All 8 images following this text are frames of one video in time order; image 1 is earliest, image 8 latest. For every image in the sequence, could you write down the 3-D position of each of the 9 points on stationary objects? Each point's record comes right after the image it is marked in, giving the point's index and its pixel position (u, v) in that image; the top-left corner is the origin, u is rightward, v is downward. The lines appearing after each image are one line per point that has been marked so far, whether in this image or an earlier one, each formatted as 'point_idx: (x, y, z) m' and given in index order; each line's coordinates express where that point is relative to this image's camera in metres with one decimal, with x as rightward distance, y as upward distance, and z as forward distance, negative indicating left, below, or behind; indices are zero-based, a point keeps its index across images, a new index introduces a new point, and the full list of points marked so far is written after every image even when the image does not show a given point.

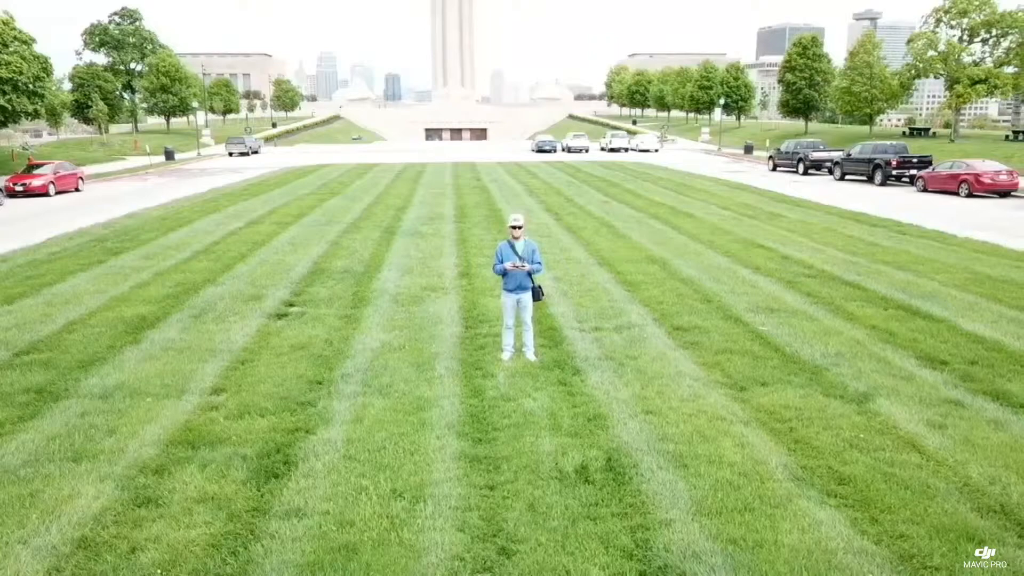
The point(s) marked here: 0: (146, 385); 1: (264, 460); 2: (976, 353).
0: (-2.9, -0.8, +6.3) m
1: (-1.5, -1.1, +4.8) m
2: (+4.1, -0.6, +7.0) m
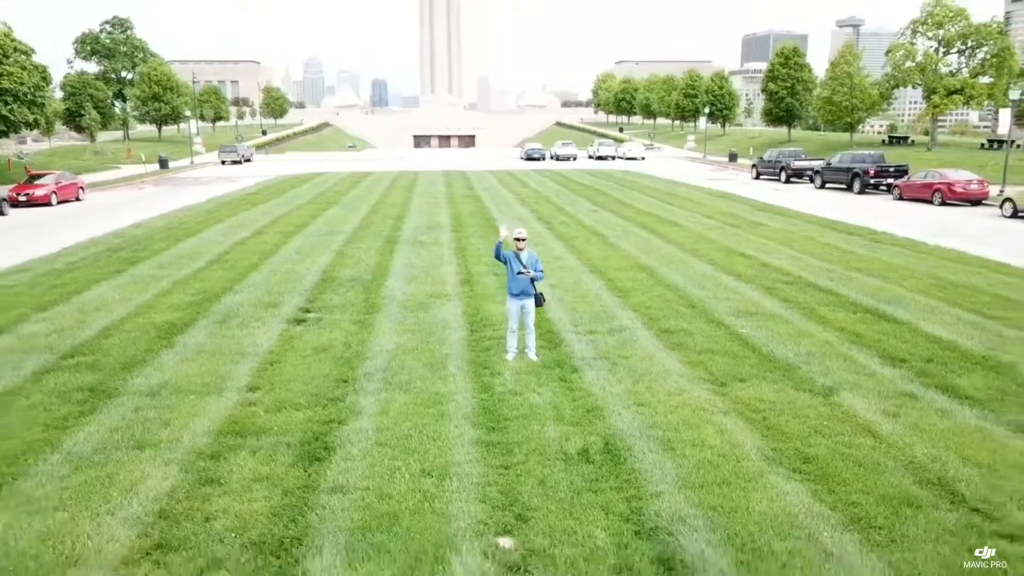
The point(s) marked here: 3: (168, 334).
0: (-2.9, -0.8, +6.9) m
1: (-1.4, -1.1, +5.5) m
2: (+4.2, -0.6, +7.8) m
3: (-3.7, -0.5, +8.5) m
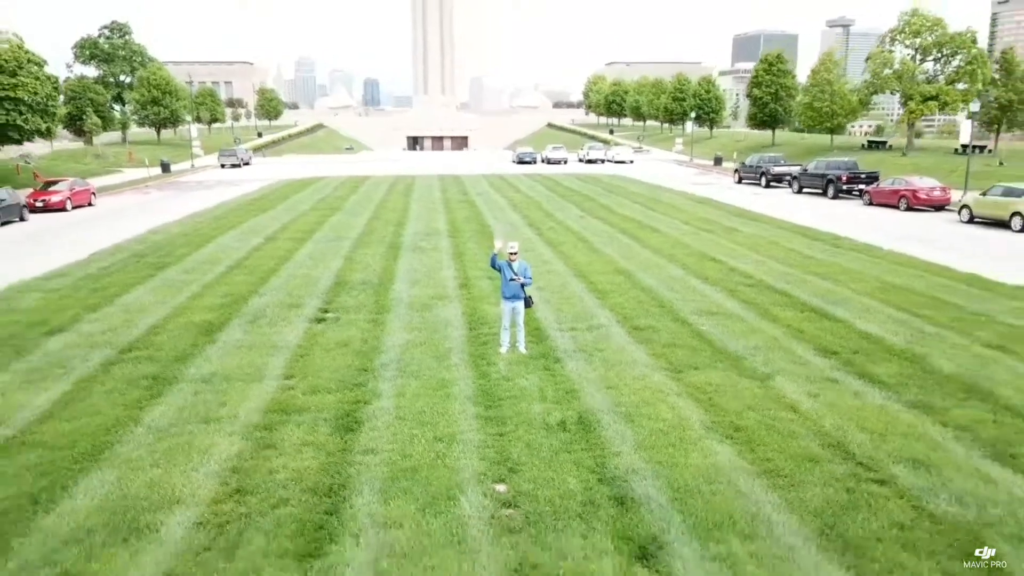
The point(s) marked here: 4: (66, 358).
0: (-2.9, -0.9, +8.3) m
1: (-1.5, -1.2, +6.9) m
2: (+4.1, -0.7, +9.2) m
3: (-3.8, -0.5, +9.8) m
4: (-5.0, -0.8, +8.8) m
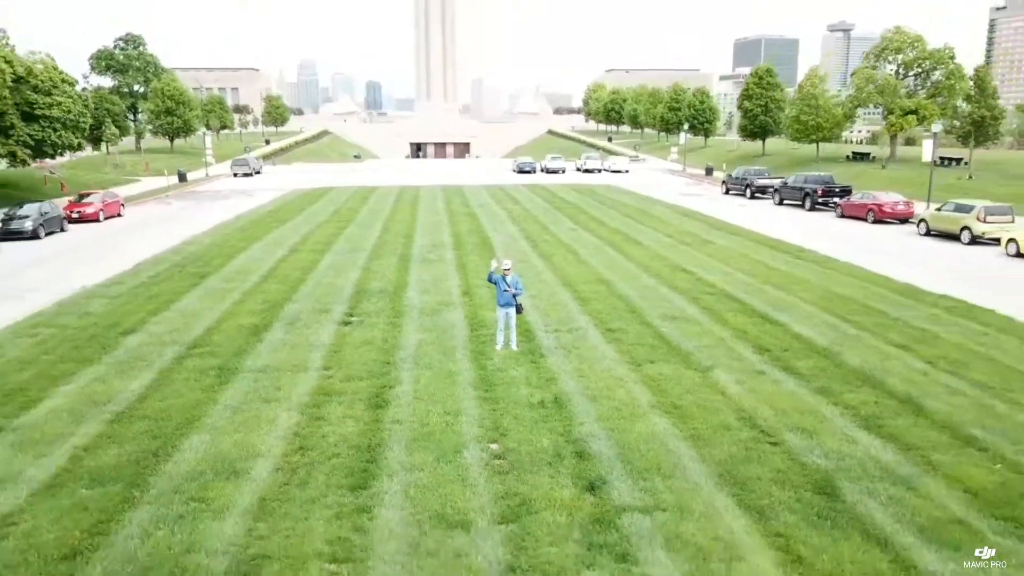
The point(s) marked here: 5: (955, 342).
0: (-3.0, -1.0, +10.3) m
1: (-1.6, -1.3, +9.0) m
2: (+4.0, -0.8, +11.3) m
3: (-3.9, -0.7, +11.9) m
4: (-5.1, -0.9, +10.9) m
5: (+6.3, -0.8, +11.3) m
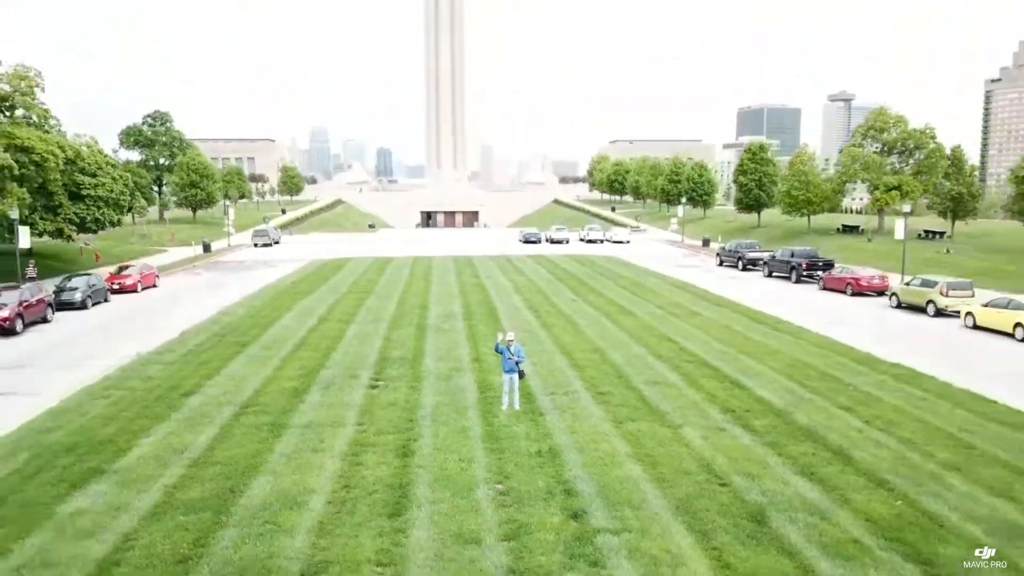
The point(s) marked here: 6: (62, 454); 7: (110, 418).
0: (-3.0, -2.1, +12.4) m
1: (-1.6, -2.3, +10.9) m
2: (+4.1, -2.0, +13.2) m
3: (-3.8, -1.9, +13.9) m
4: (-5.0, -2.0, +13.0) m
5: (+6.4, -2.0, +13.2) m
6: (-6.4, -2.4, +11.2) m
7: (-6.5, -2.1, +12.8) m
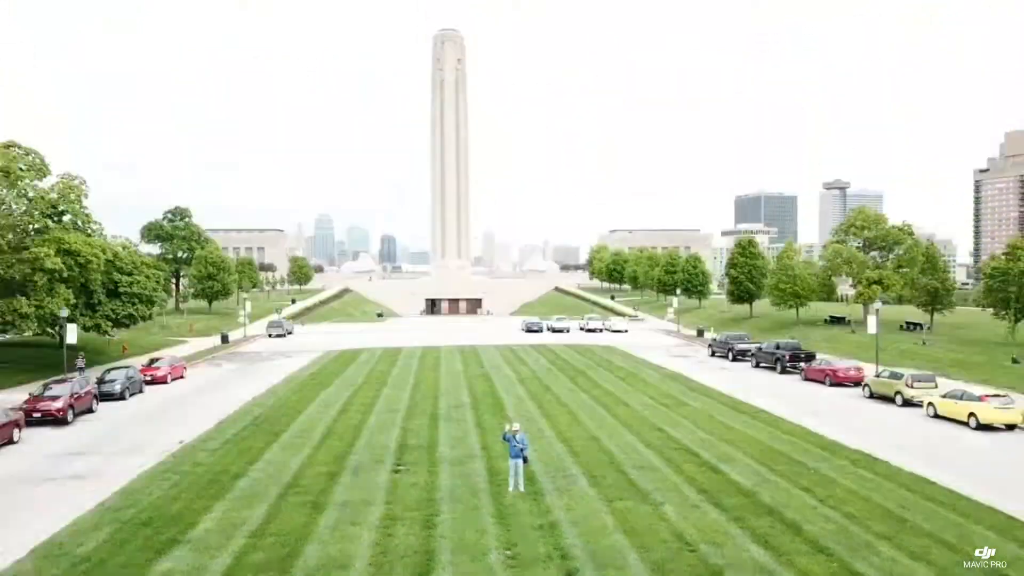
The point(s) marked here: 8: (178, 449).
0: (-2.9, -3.9, +14.5) m
1: (-1.5, -3.9, +13.1) m
2: (+4.2, -3.9, +15.3) m
3: (-3.7, -3.9, +16.1) m
4: (-4.9, -3.9, +15.1) m
5: (+6.5, -3.9, +15.3) m
6: (-6.3, -4.1, +13.4) m
7: (-6.4, -4.0, +14.9) m
8: (-8.3, -4.0, +19.4) m
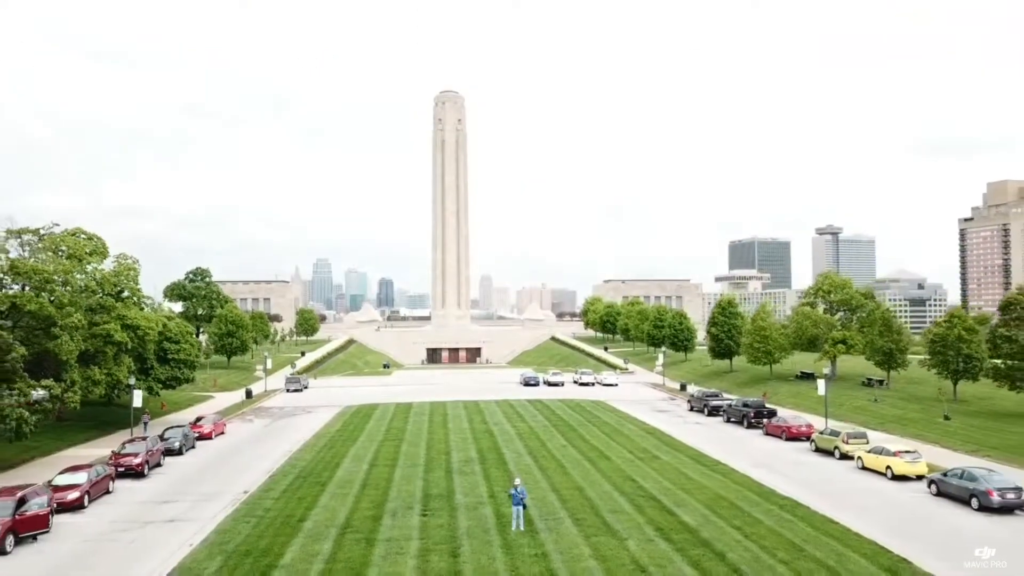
0: (-2.8, -6.1, +19.3) m
1: (-1.4, -6.1, +17.9) m
2: (+4.2, -6.1, +20.2) m
3: (-3.7, -6.2, +20.9) m
4: (-4.9, -6.2, +19.9) m
5: (+6.6, -6.1, +20.2) m
6: (-6.2, -6.2, +18.1) m
7: (-6.3, -6.2, +19.7) m
8: (-8.2, -6.4, +24.2) m
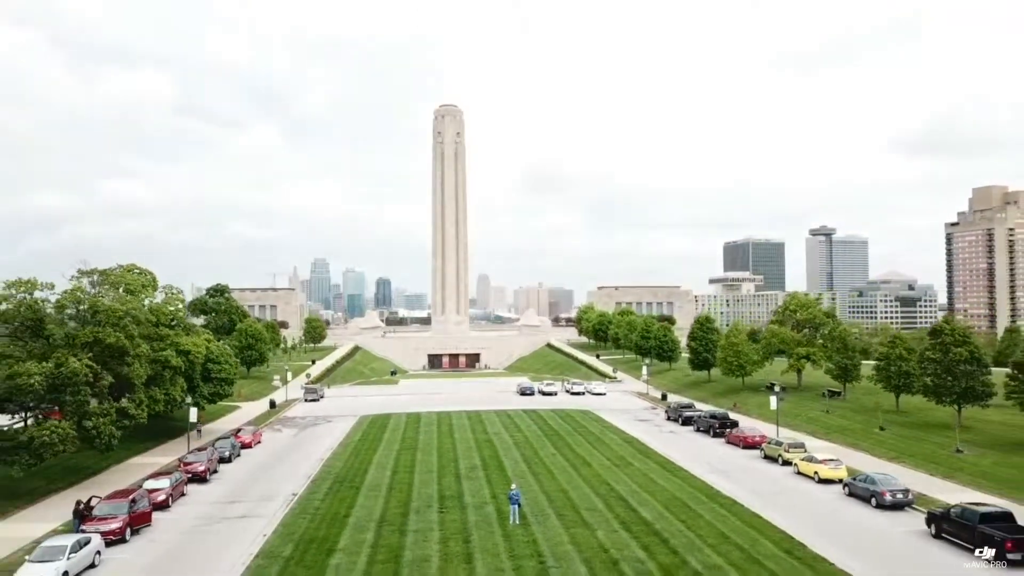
0: (-2.9, -7.8, +25.3) m
1: (-1.5, -7.7, +23.9) m
2: (+4.1, -7.8, +26.2) m
3: (-3.7, -7.8, +26.9) m
4: (-5.0, -7.8, +25.9) m
5: (+6.5, -7.7, +26.2) m
6: (-6.3, -7.9, +24.2) m
7: (-6.4, -7.9, +25.7) m
8: (-8.3, -8.1, +30.2) m
